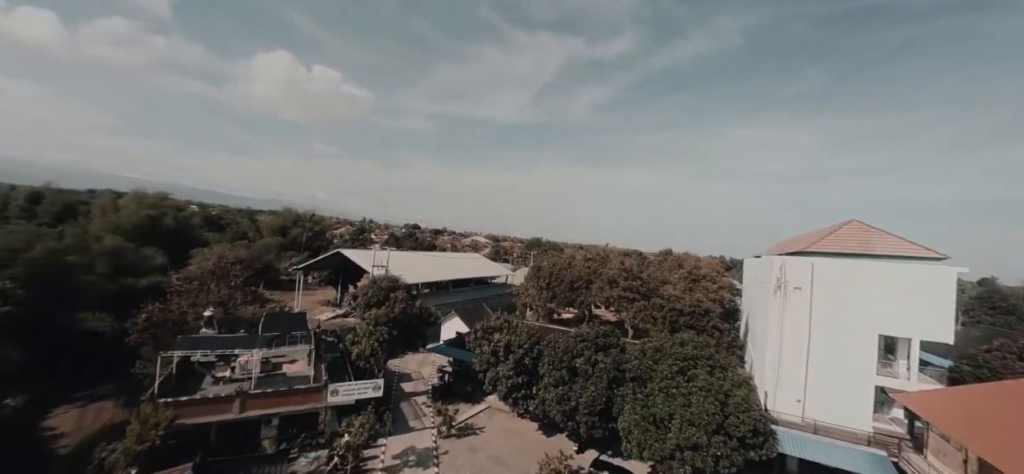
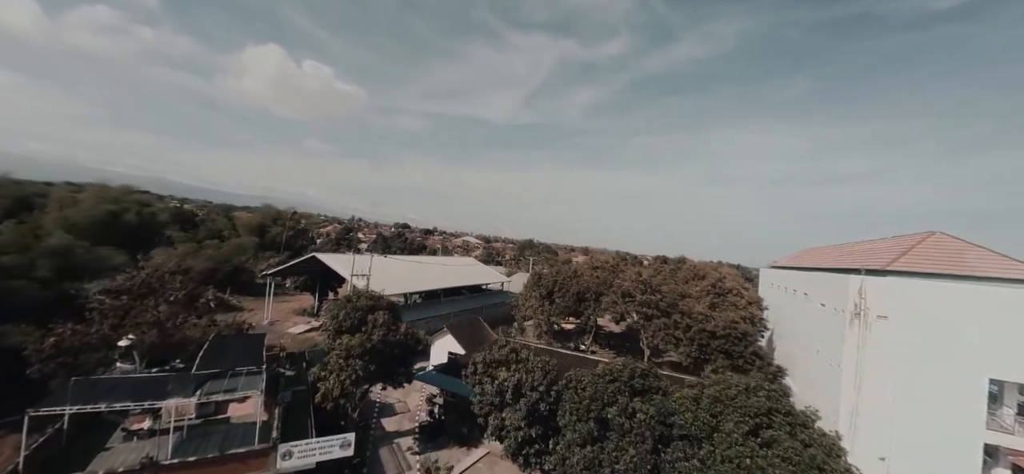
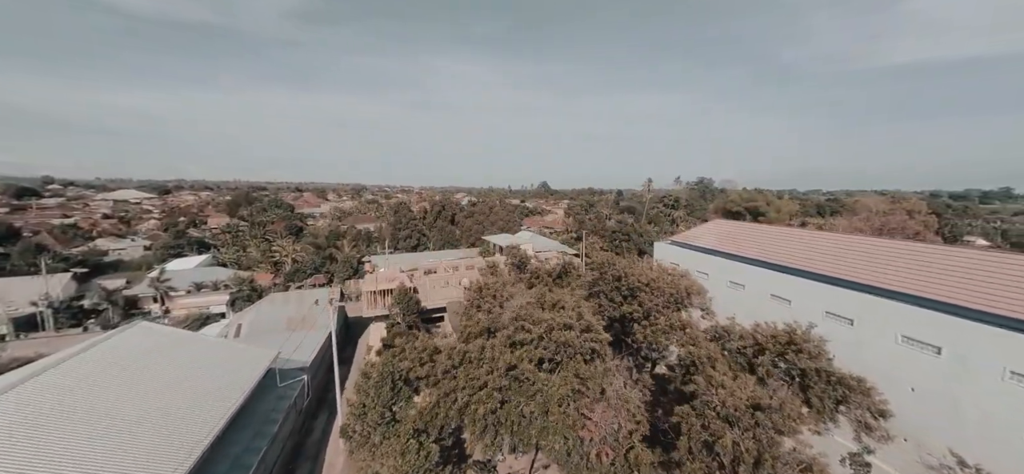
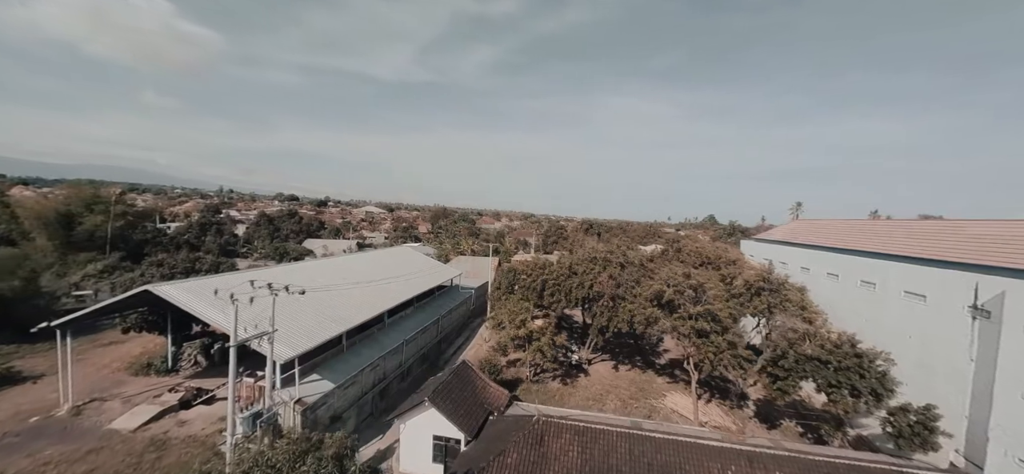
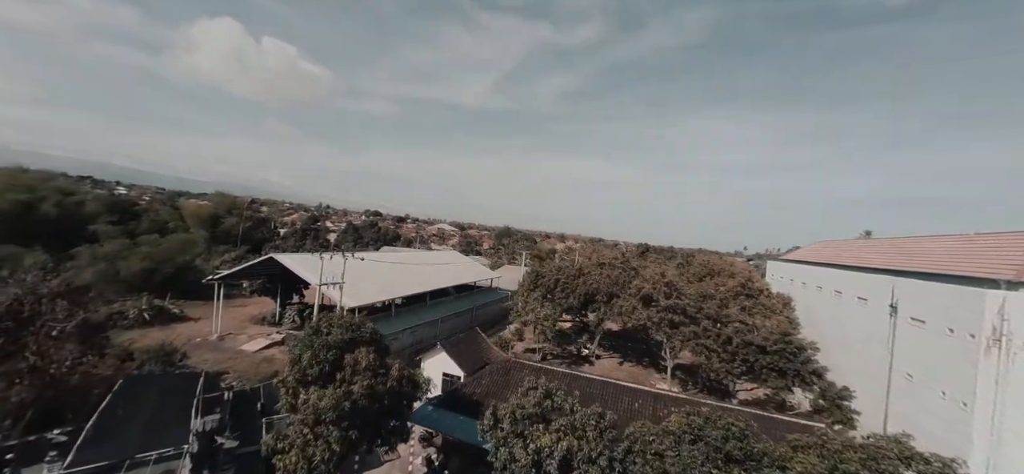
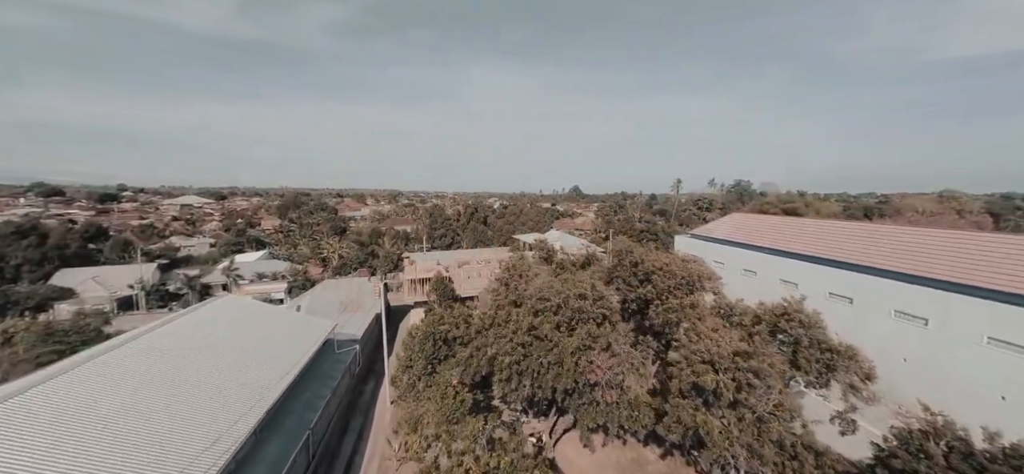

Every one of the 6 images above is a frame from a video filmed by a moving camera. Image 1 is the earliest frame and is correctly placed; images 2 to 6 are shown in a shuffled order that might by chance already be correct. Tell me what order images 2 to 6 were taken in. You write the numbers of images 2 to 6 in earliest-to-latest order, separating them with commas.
2, 5, 4, 6, 3
